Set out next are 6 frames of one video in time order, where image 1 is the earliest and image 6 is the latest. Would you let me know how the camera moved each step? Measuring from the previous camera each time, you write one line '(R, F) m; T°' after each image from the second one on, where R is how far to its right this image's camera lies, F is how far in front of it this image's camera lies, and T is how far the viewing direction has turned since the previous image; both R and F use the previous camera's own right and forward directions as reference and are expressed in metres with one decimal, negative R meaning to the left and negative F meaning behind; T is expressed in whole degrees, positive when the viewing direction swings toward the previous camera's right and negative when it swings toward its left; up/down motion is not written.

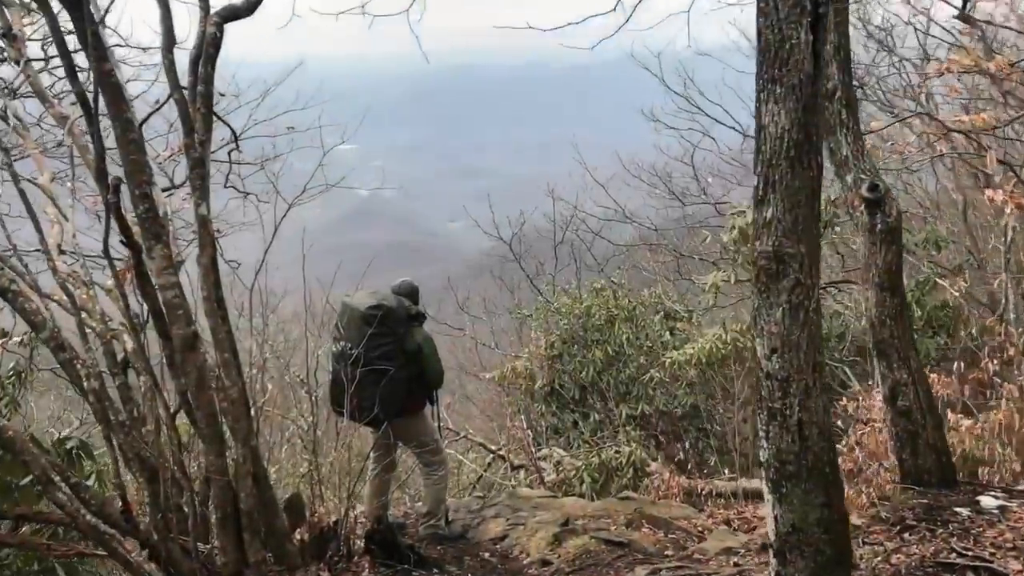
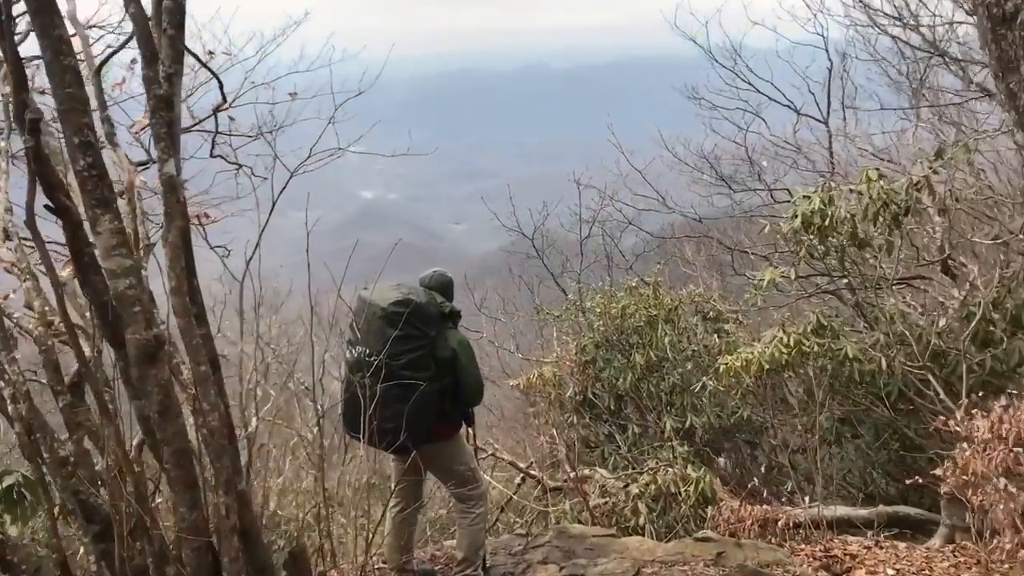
(-0.2, +0.8) m; 0°
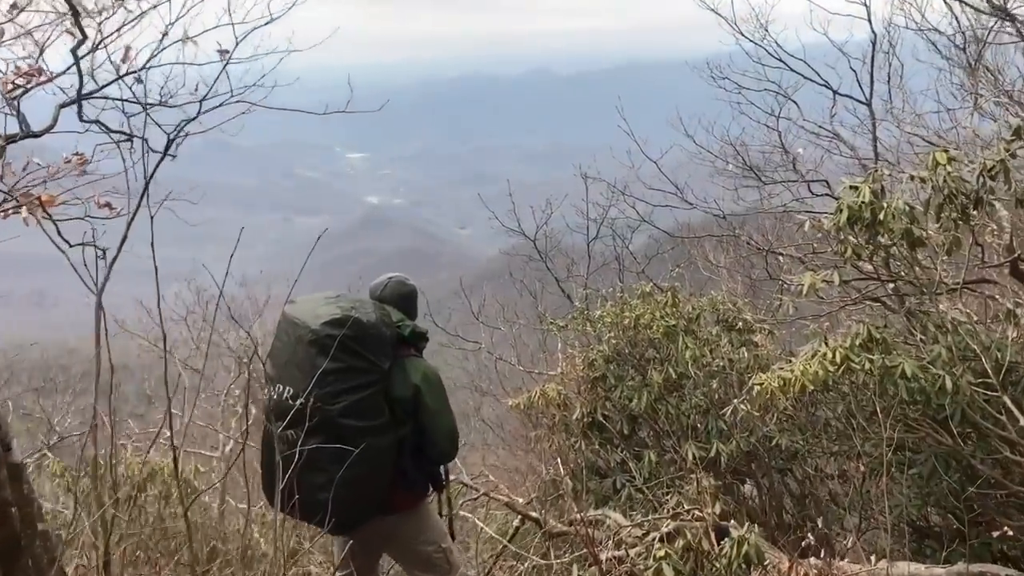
(+0.1, +0.9) m; 0°
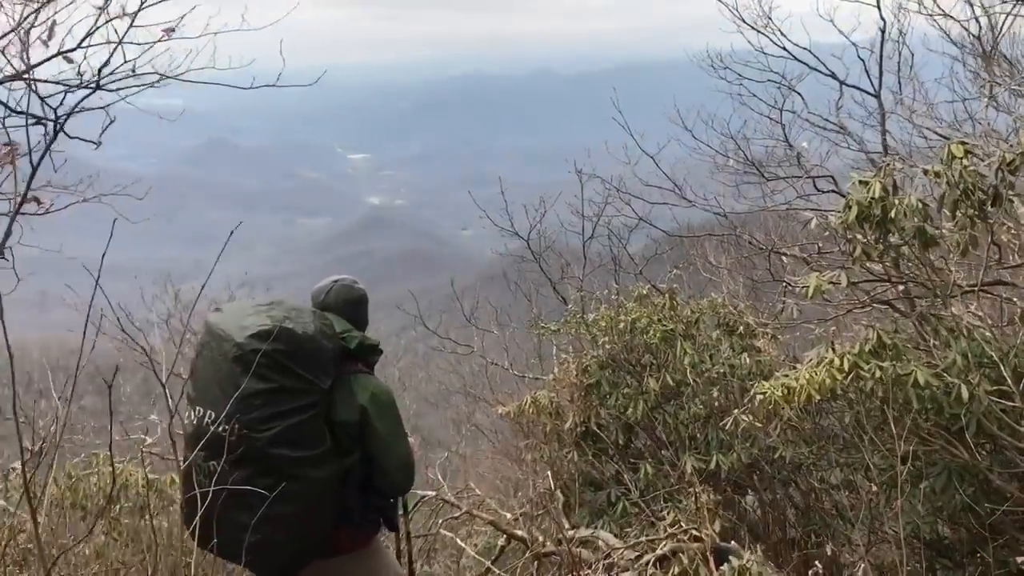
(+0.1, +0.3) m; 0°
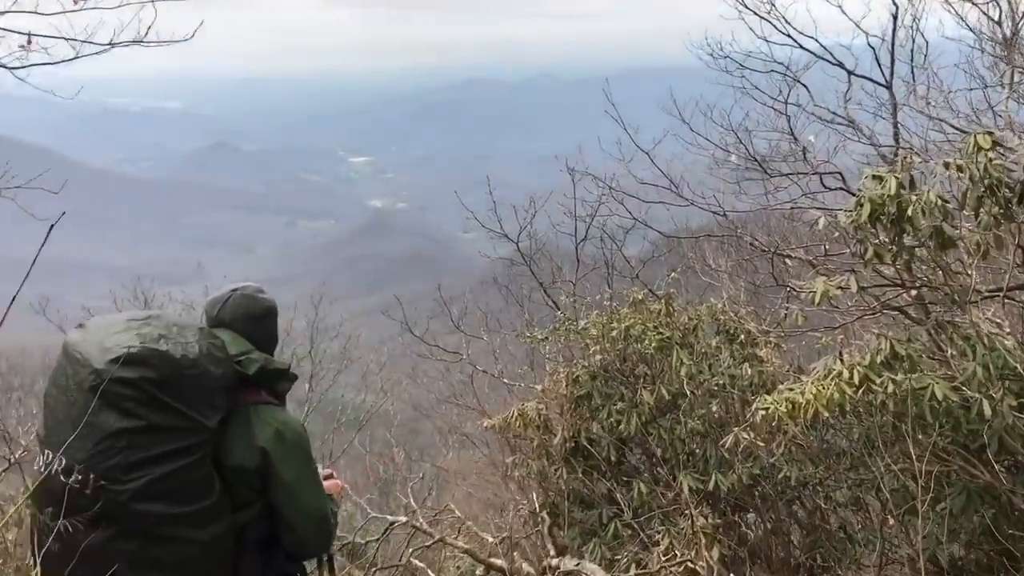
(+0.1, +0.4) m; 0°
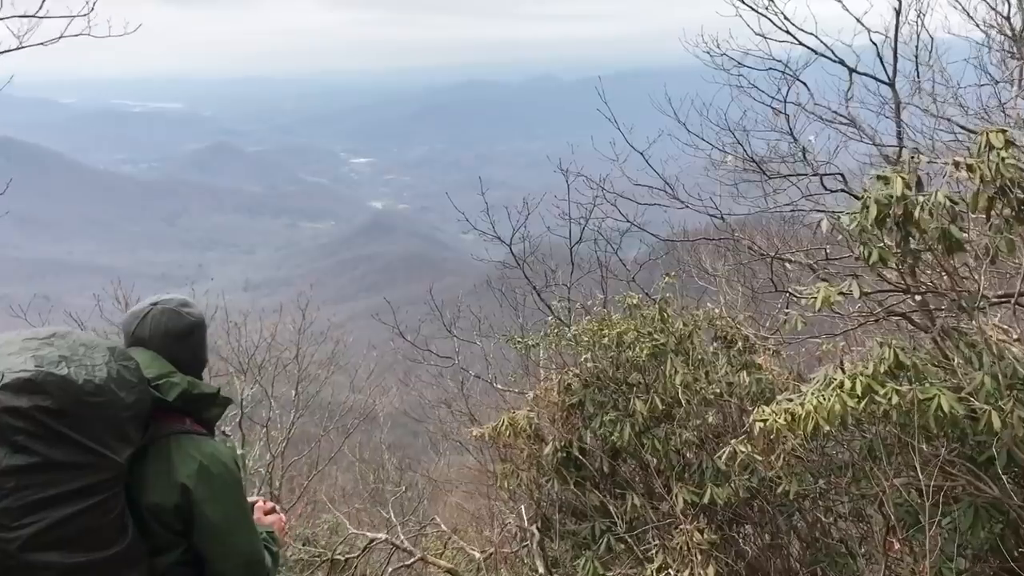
(+0.1, +0.2) m; 0°
